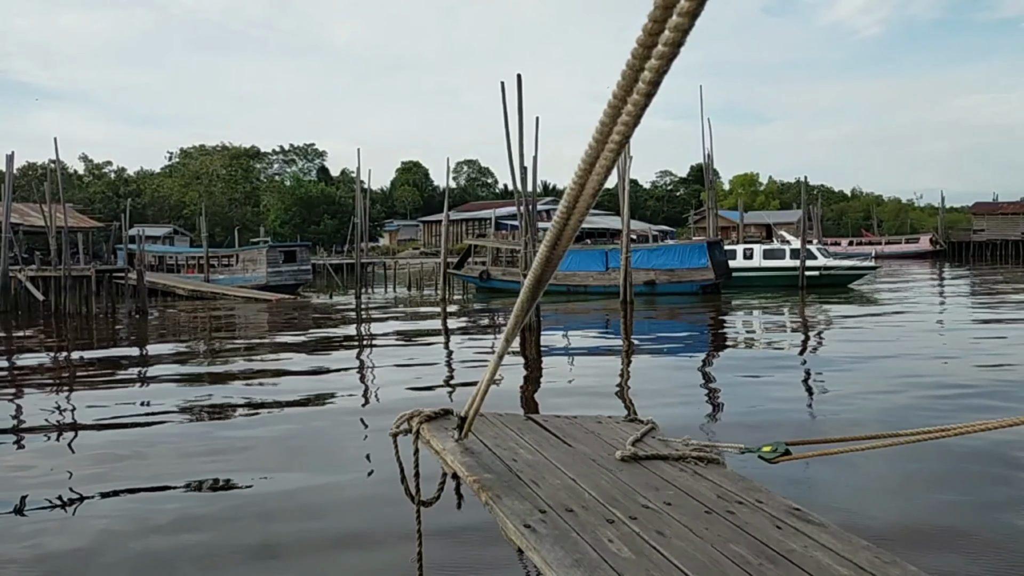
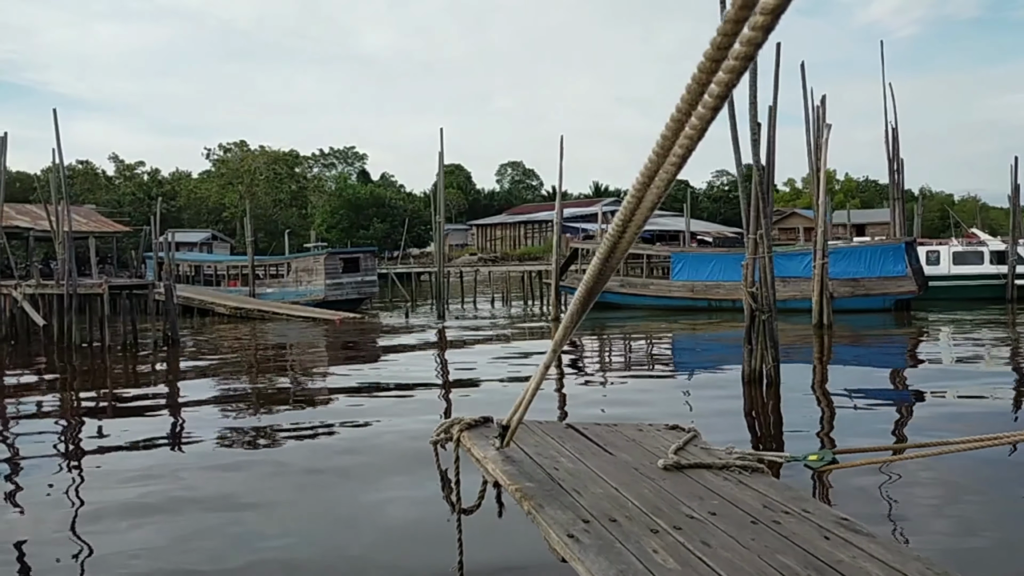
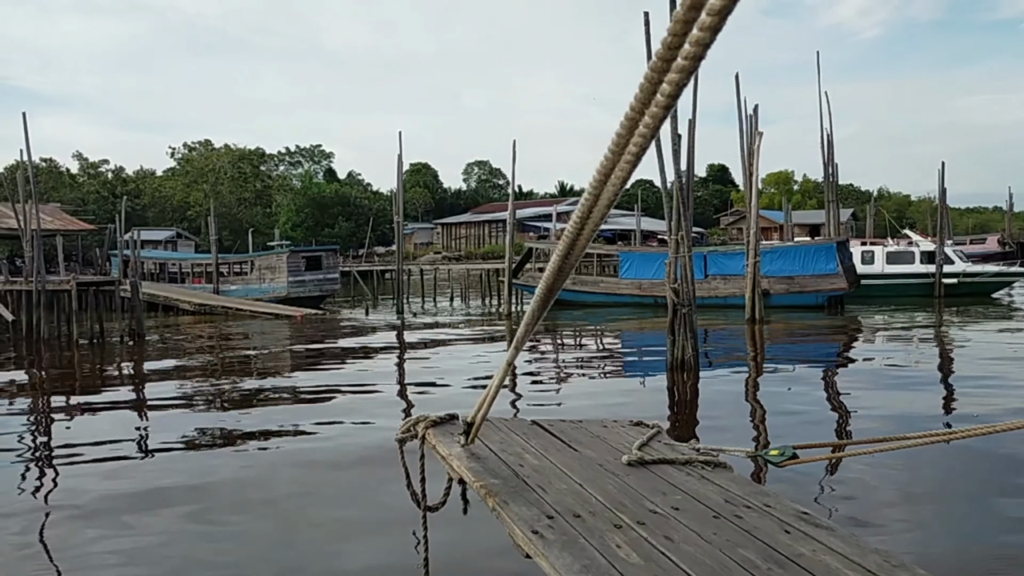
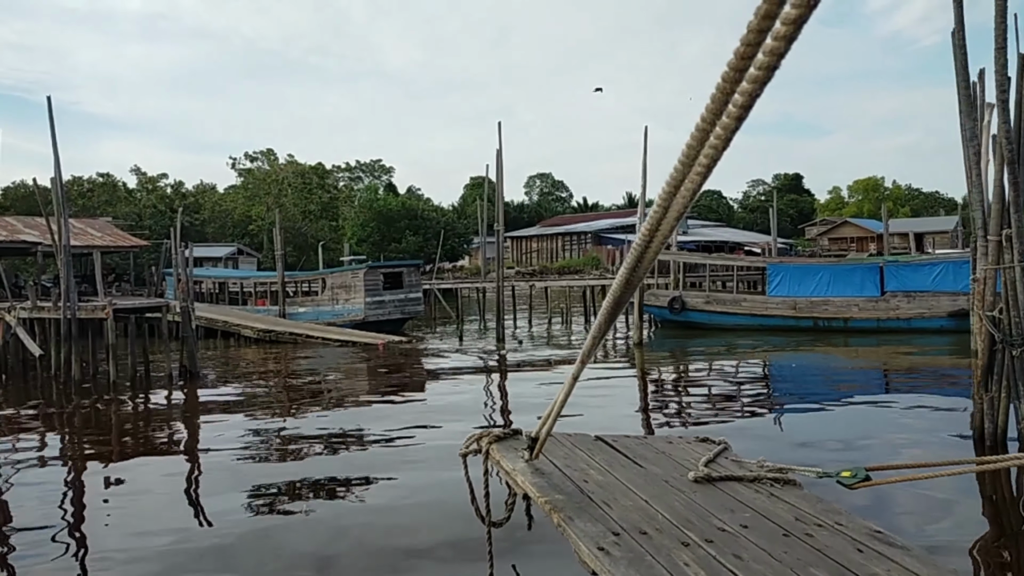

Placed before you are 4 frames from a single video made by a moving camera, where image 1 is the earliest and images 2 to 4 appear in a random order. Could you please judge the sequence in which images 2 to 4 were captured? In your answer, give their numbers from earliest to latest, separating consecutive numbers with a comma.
3, 2, 4
